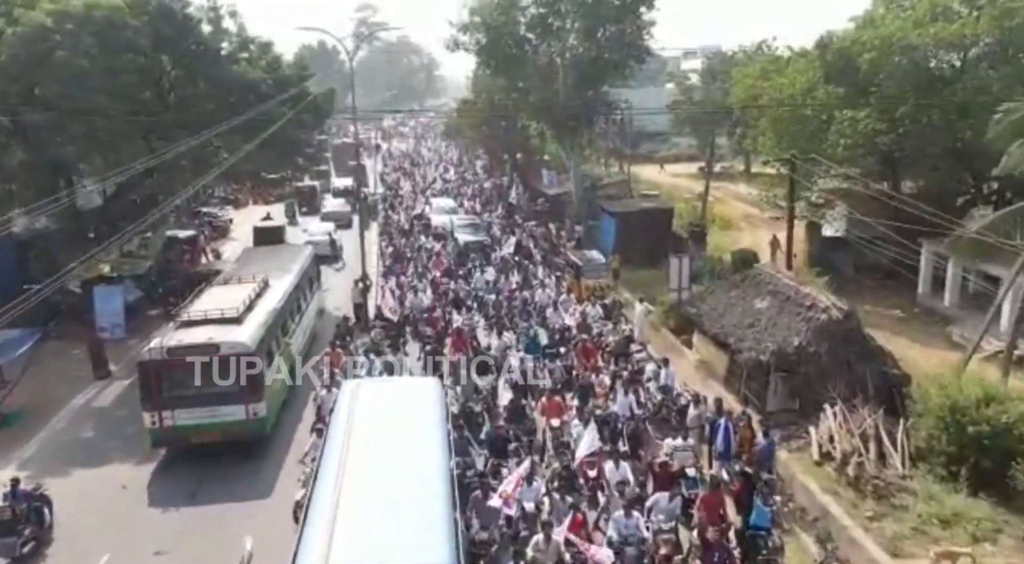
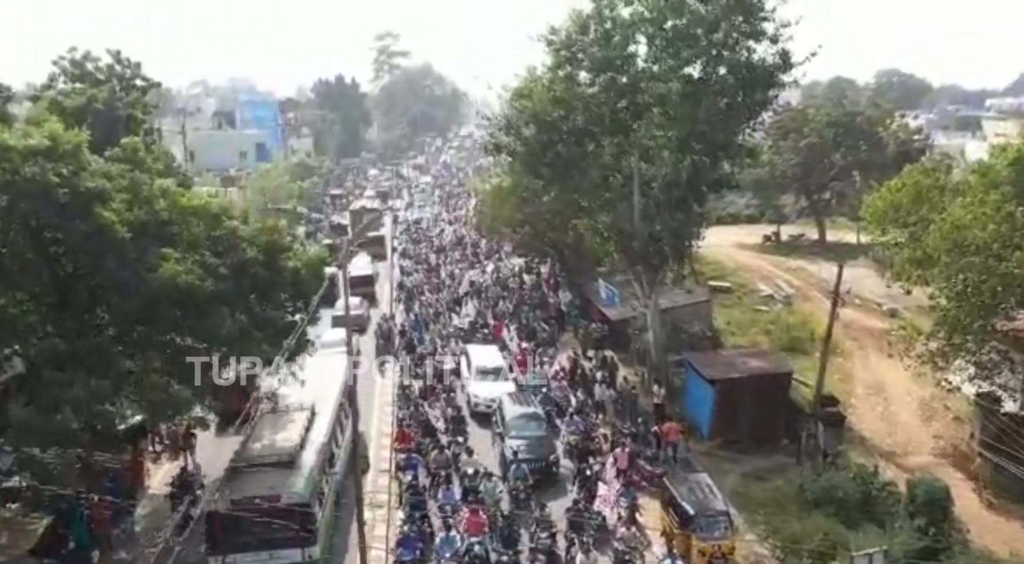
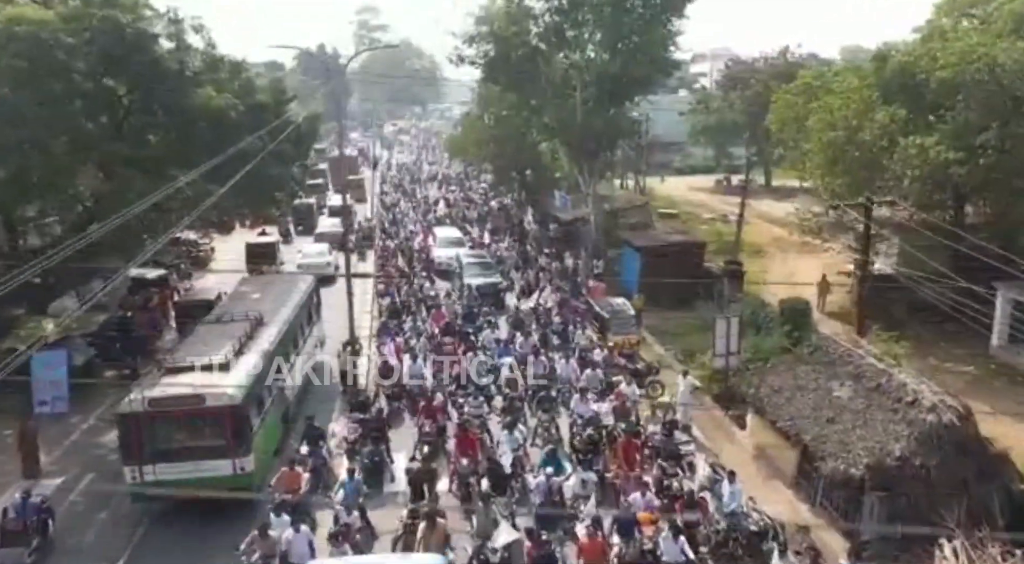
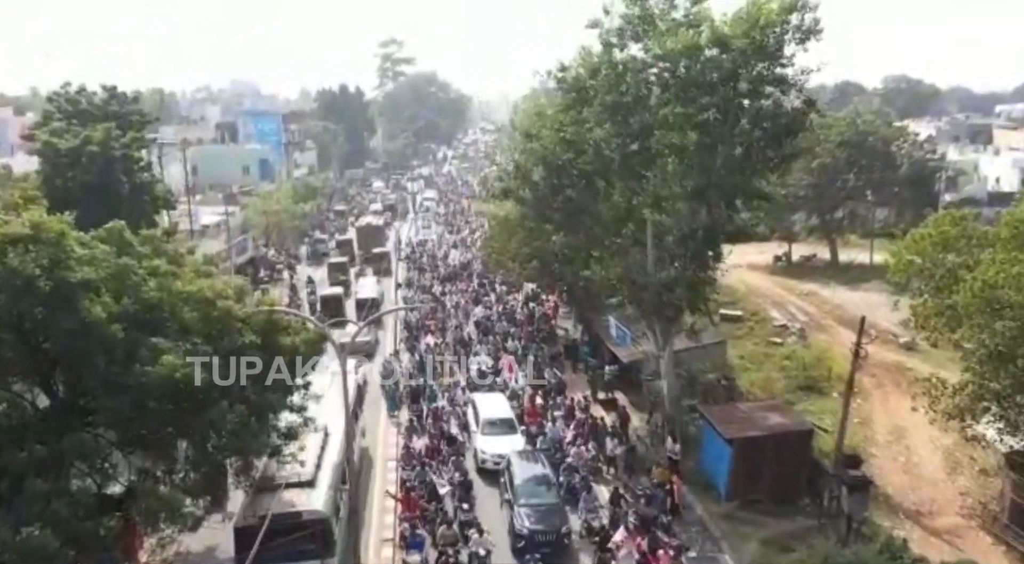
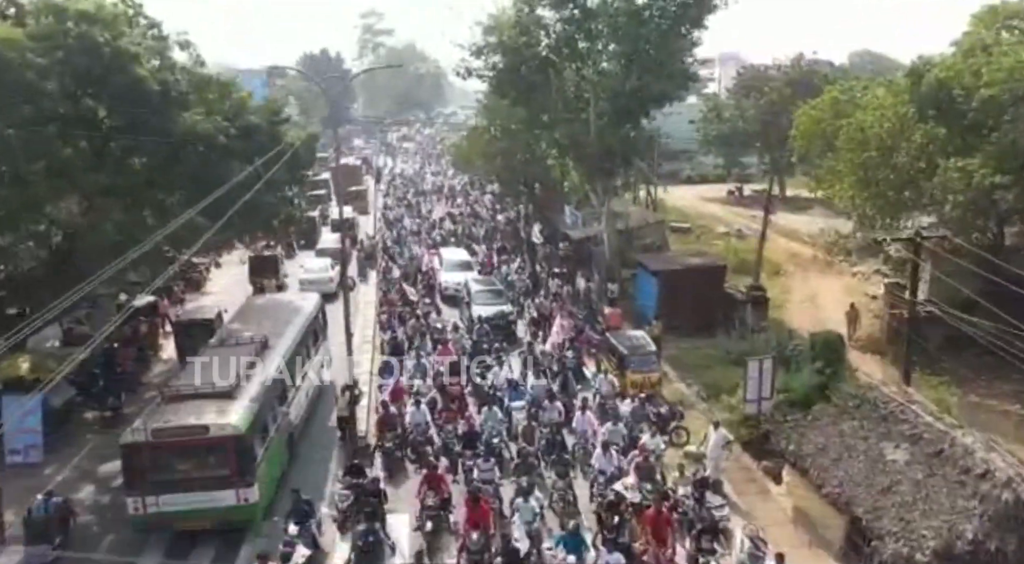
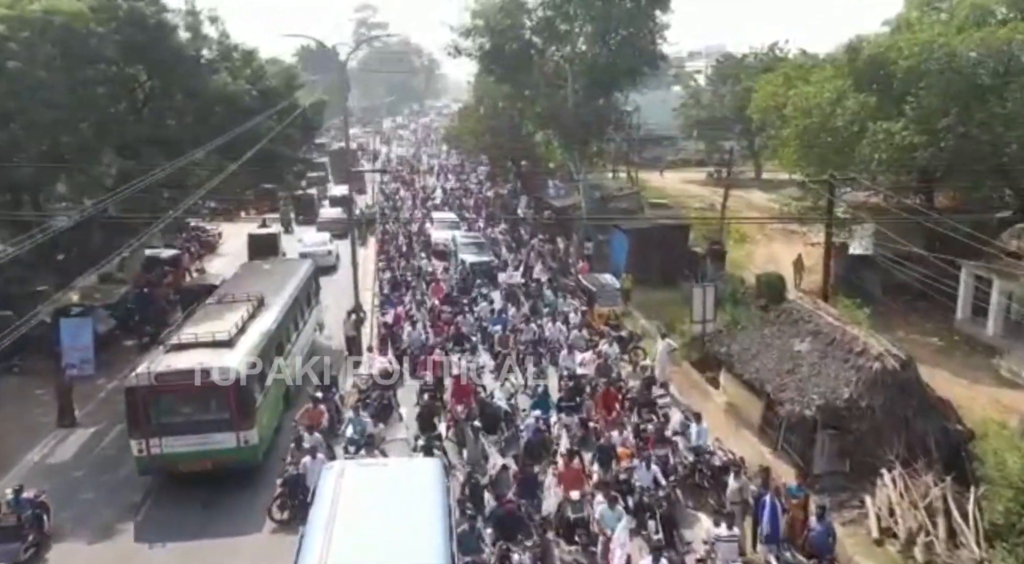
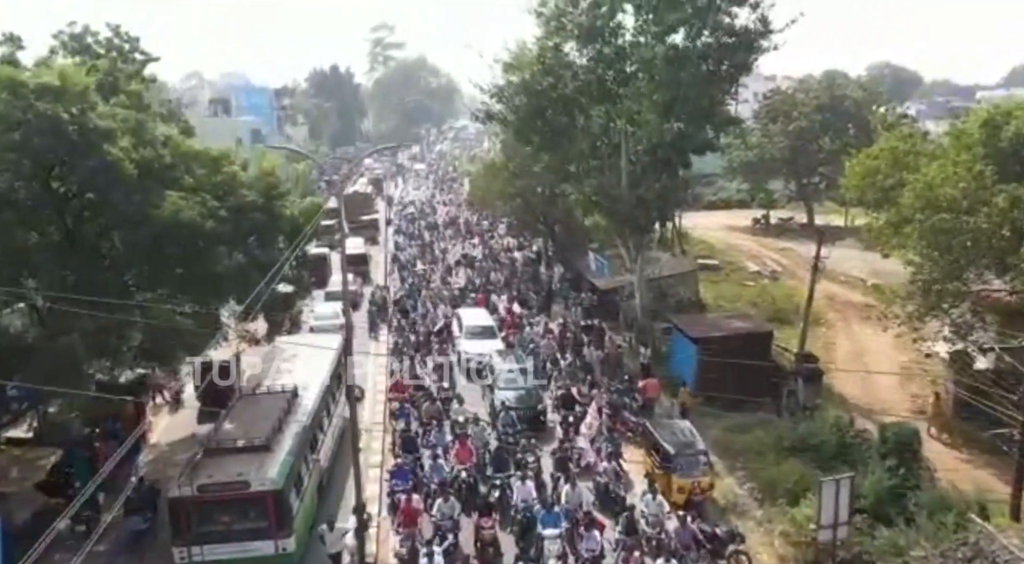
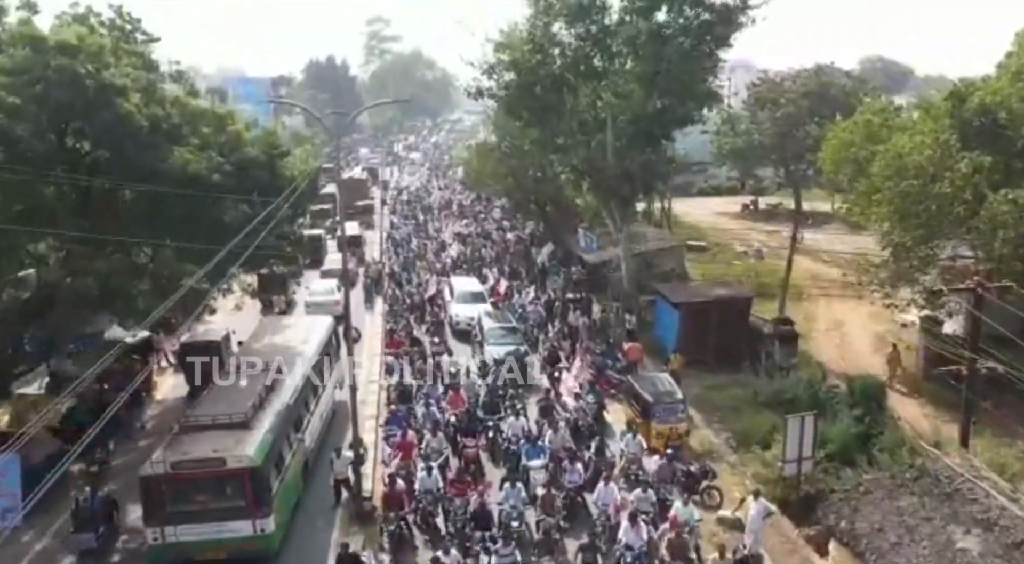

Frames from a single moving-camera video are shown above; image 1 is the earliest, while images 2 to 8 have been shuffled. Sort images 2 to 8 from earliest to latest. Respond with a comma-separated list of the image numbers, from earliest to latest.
6, 3, 5, 8, 7, 2, 4
